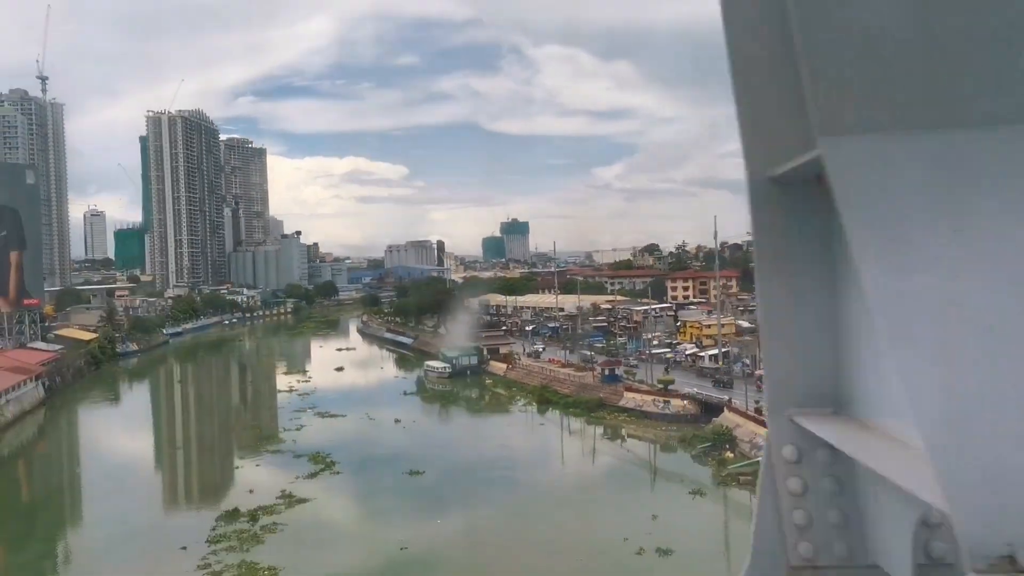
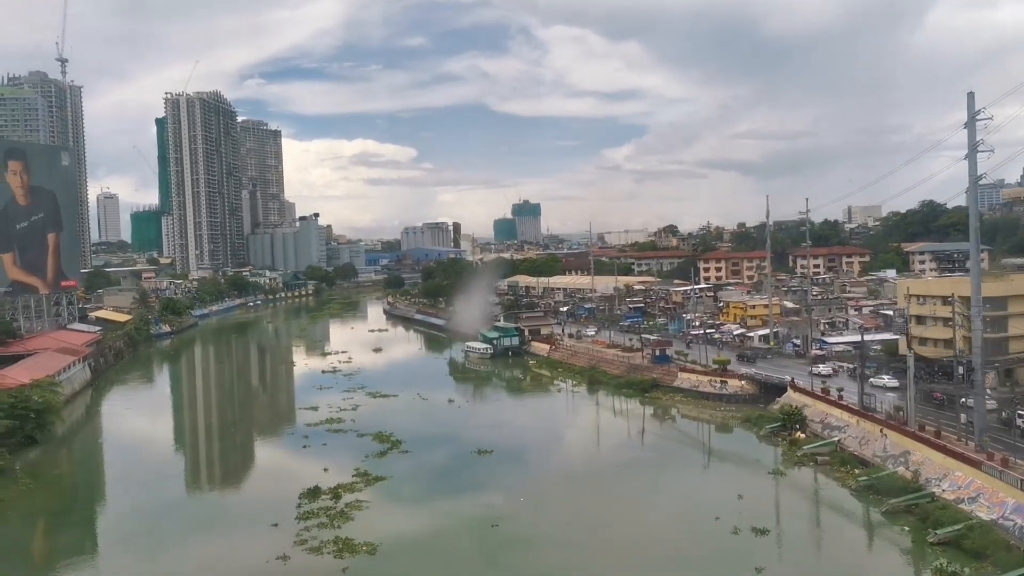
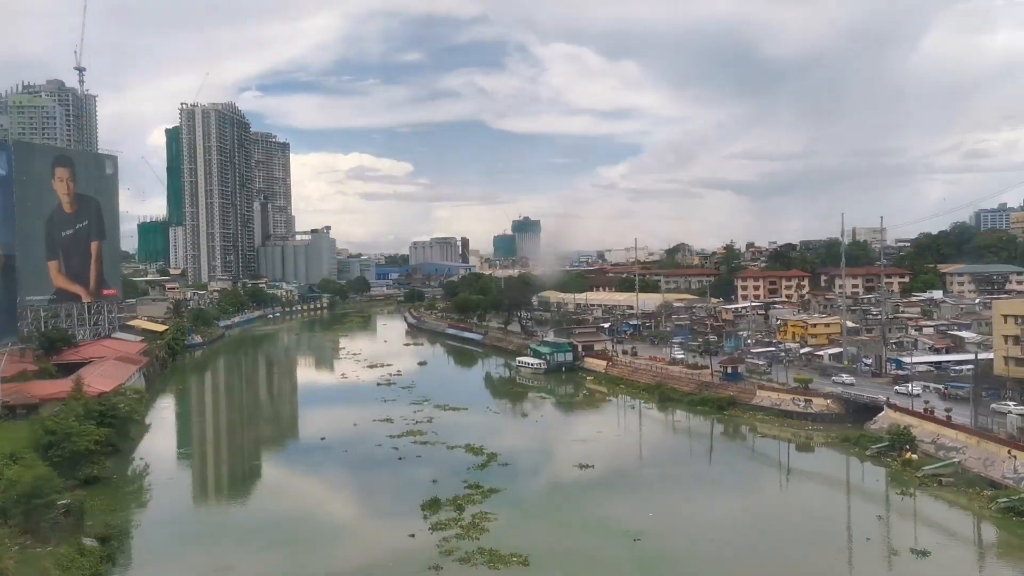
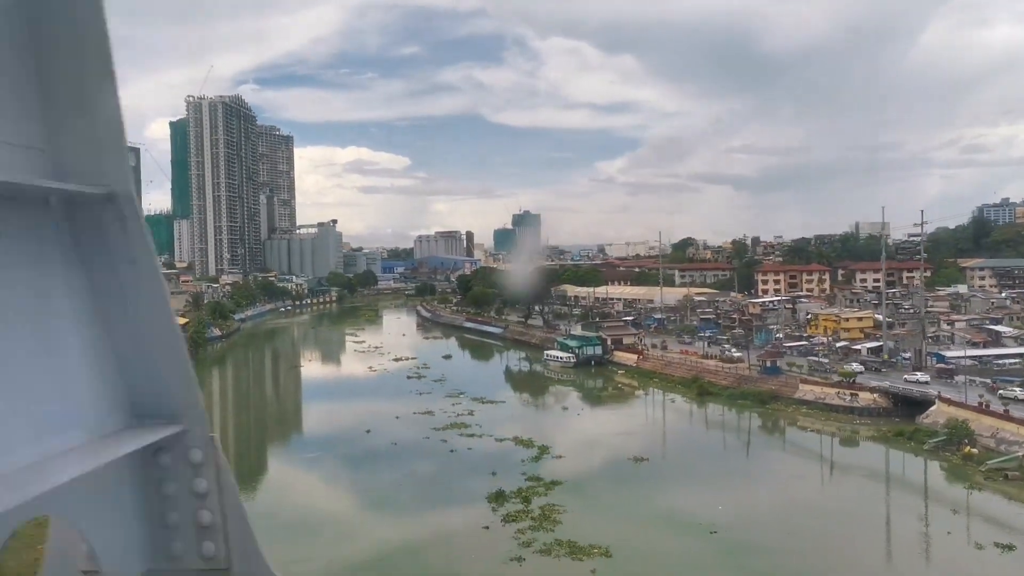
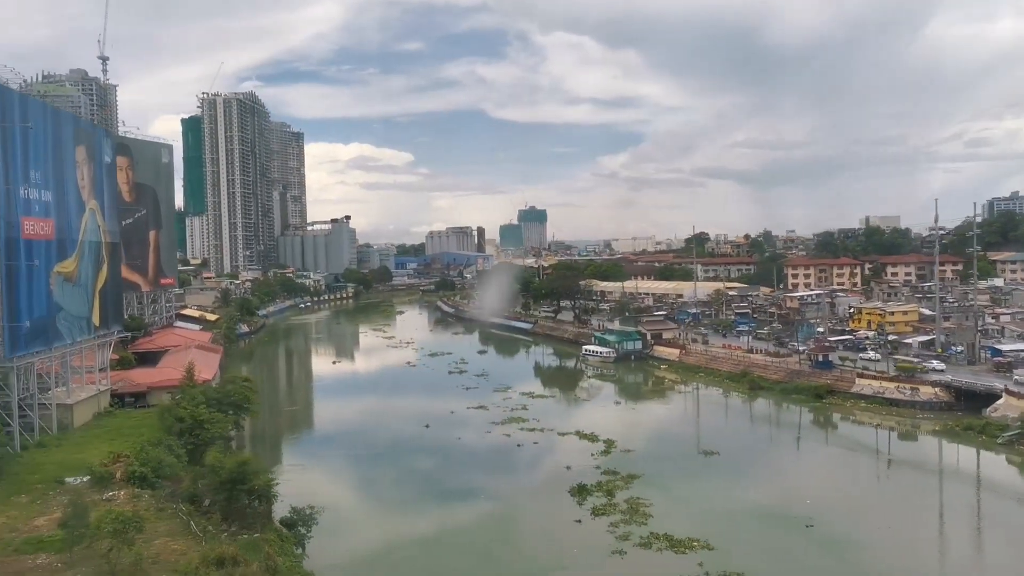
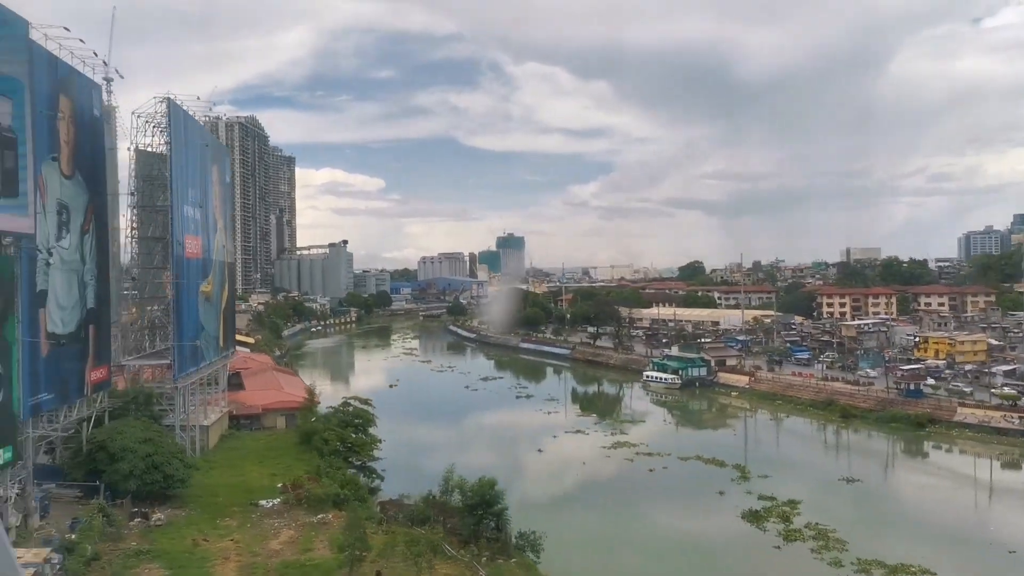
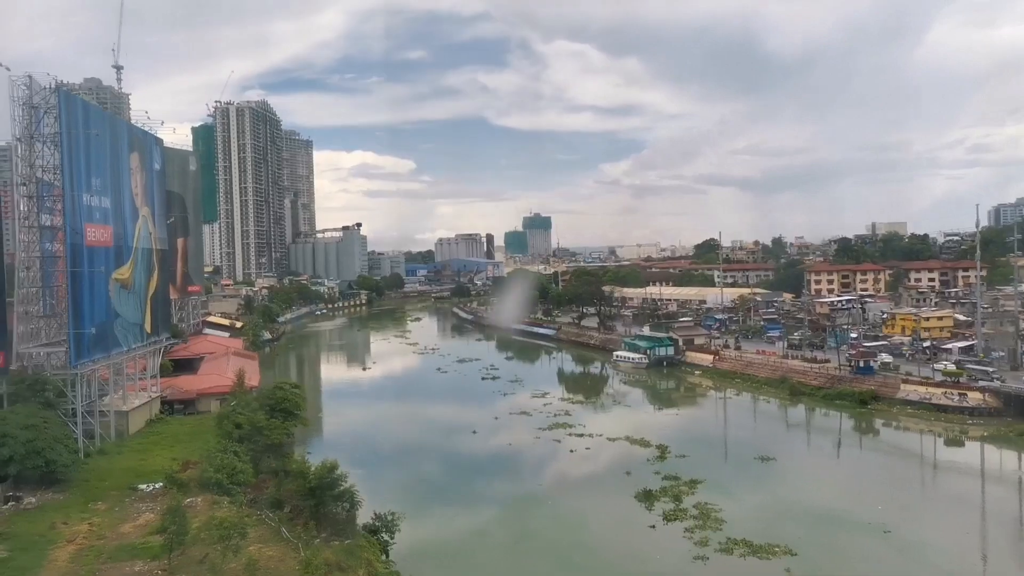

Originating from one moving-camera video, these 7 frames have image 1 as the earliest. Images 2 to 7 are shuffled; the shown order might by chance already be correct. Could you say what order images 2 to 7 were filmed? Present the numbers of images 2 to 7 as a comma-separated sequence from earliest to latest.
2, 3, 4, 5, 7, 6
